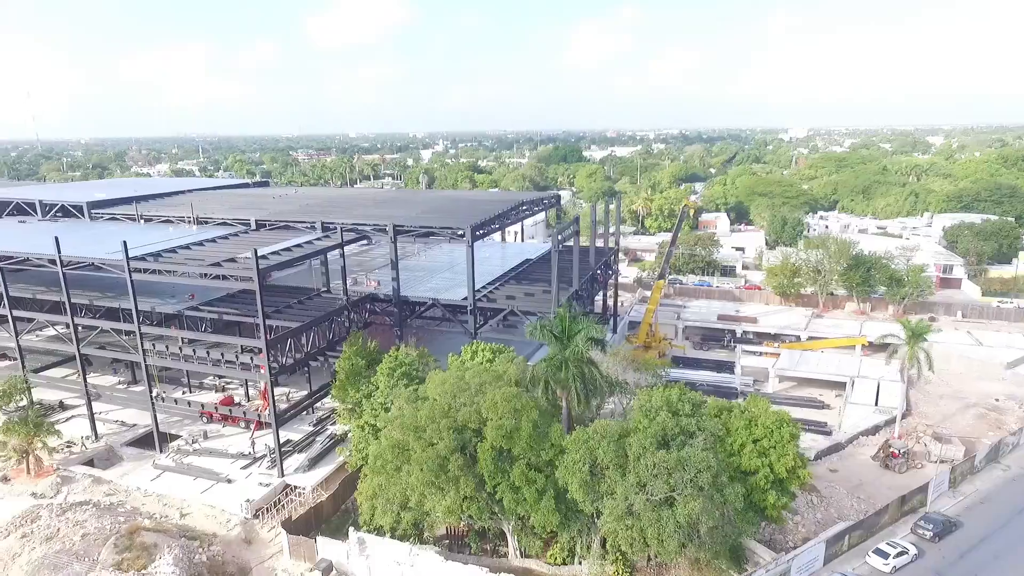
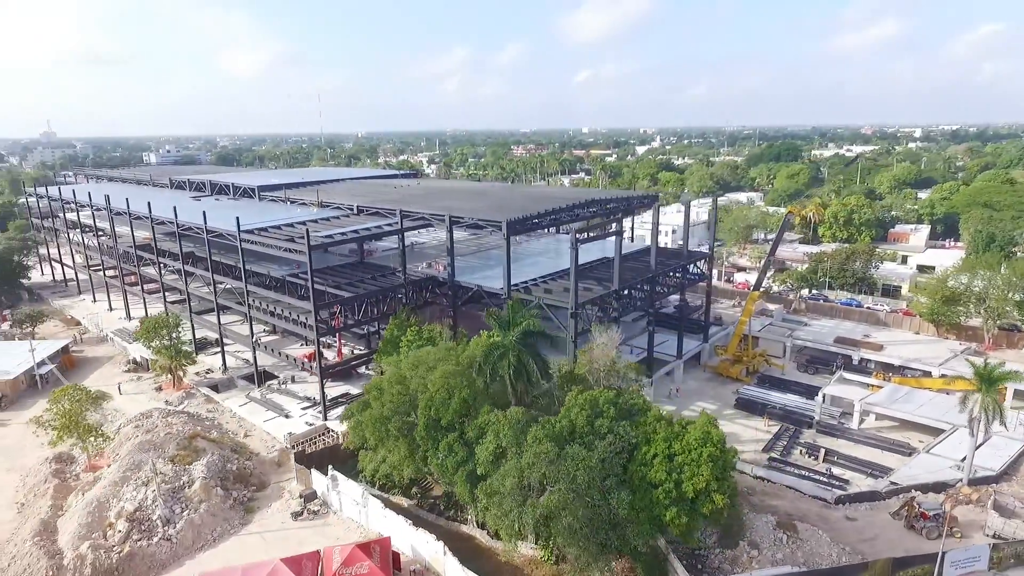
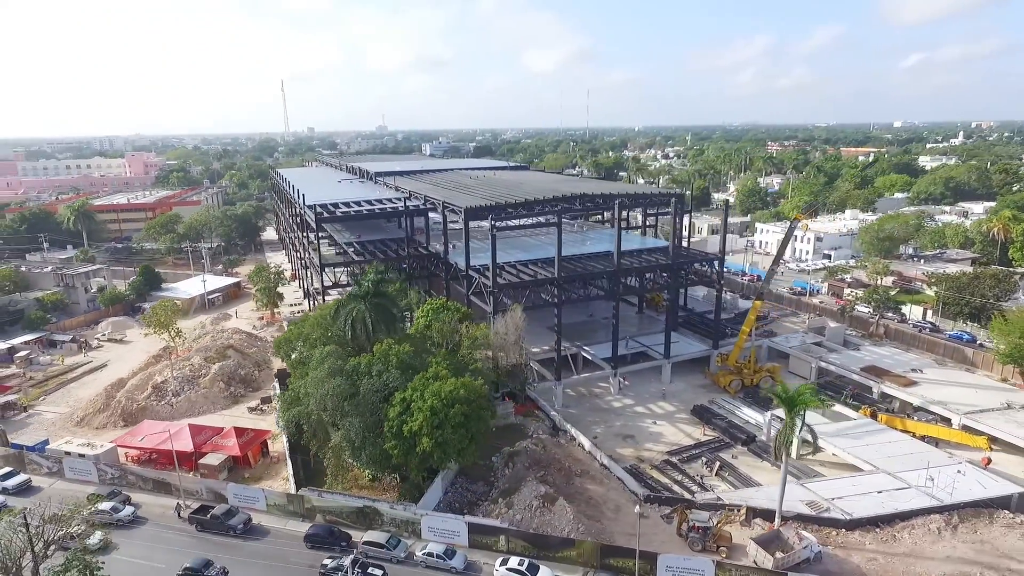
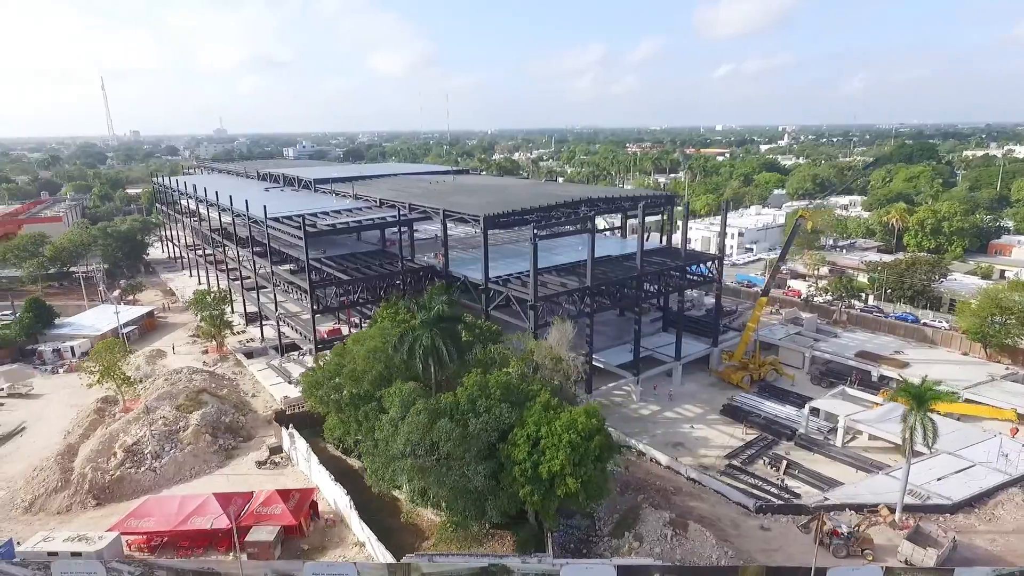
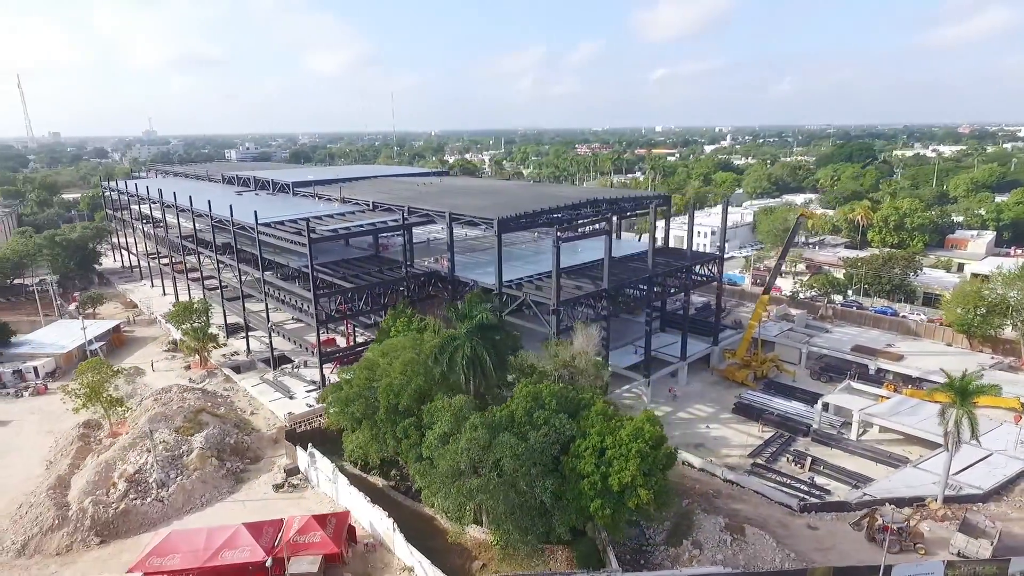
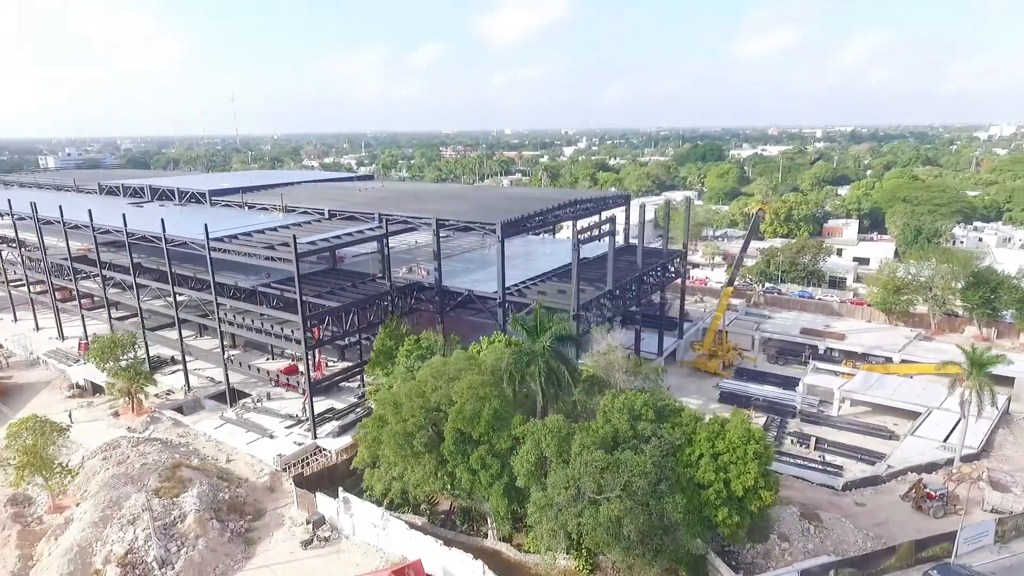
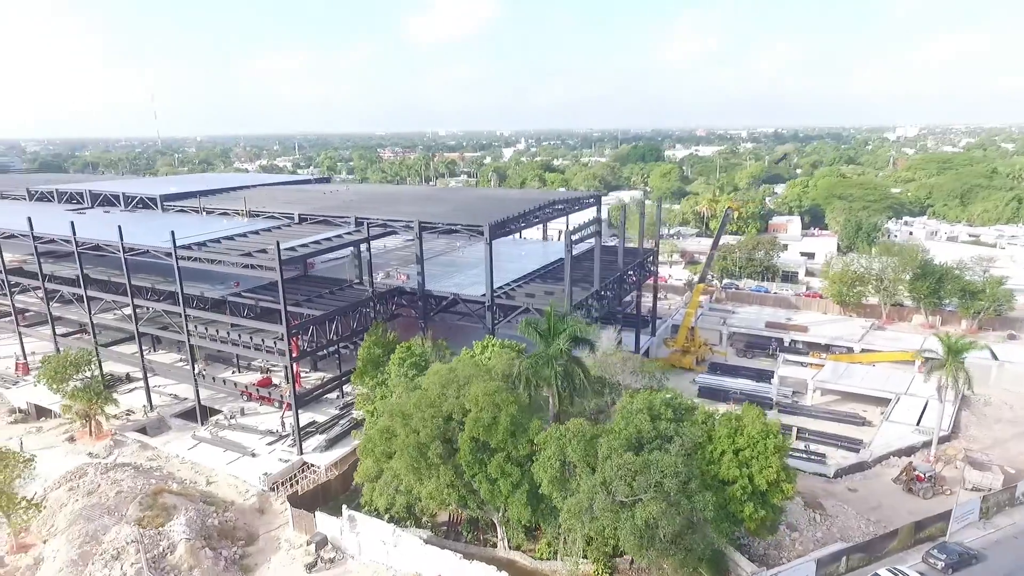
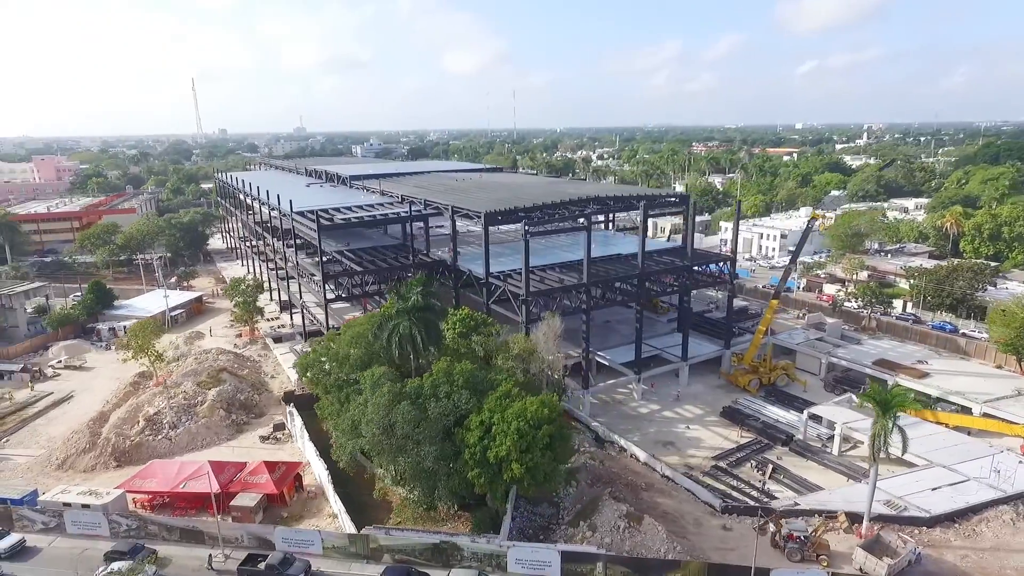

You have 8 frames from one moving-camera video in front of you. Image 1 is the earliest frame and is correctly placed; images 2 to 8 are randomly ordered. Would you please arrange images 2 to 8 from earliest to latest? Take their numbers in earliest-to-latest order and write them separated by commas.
7, 6, 2, 5, 4, 8, 3
